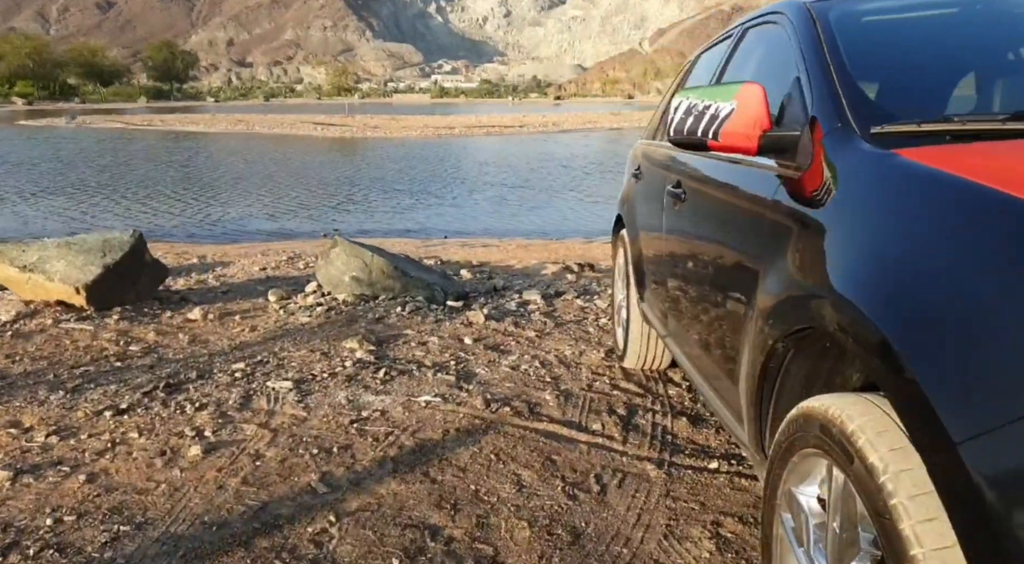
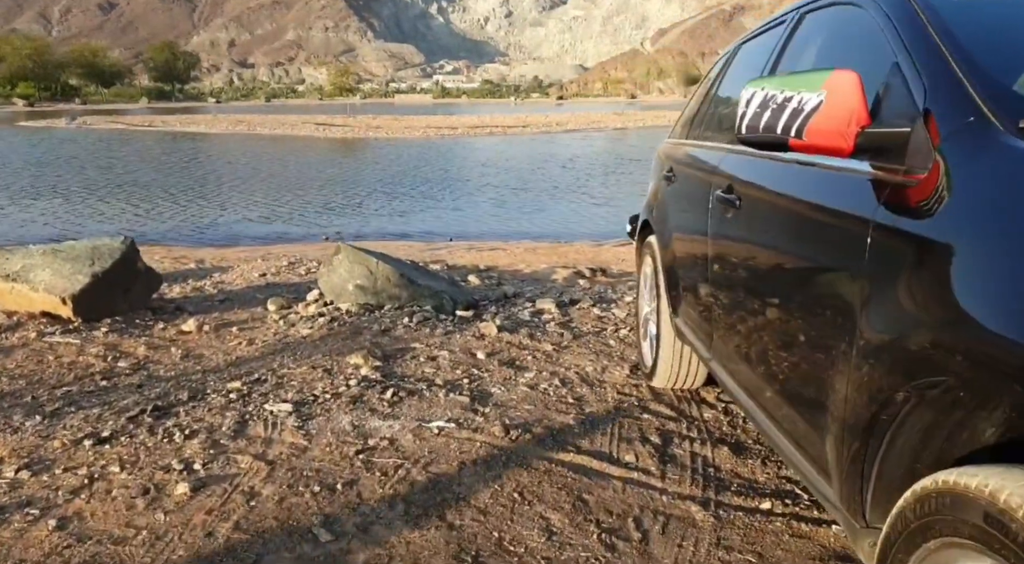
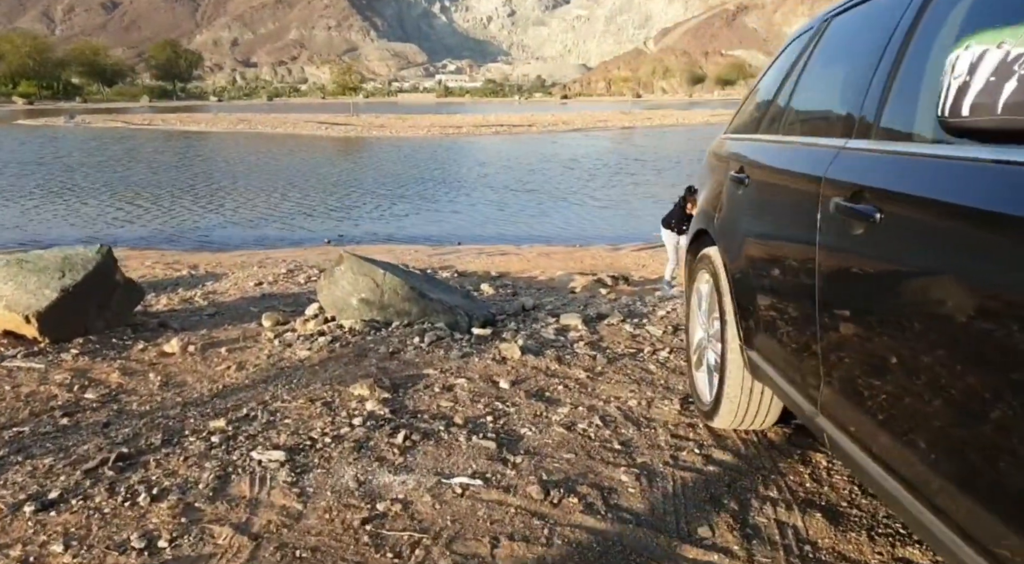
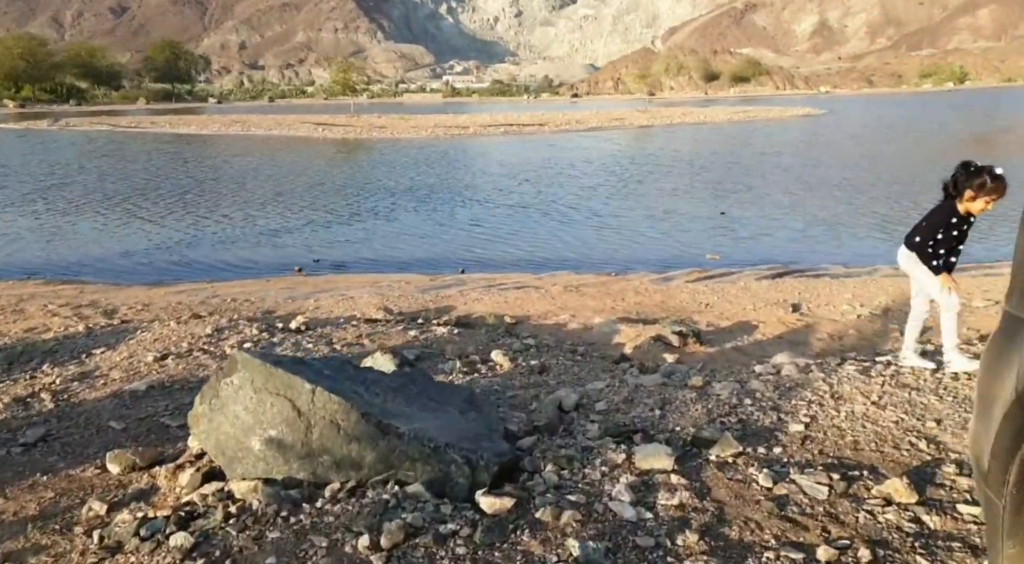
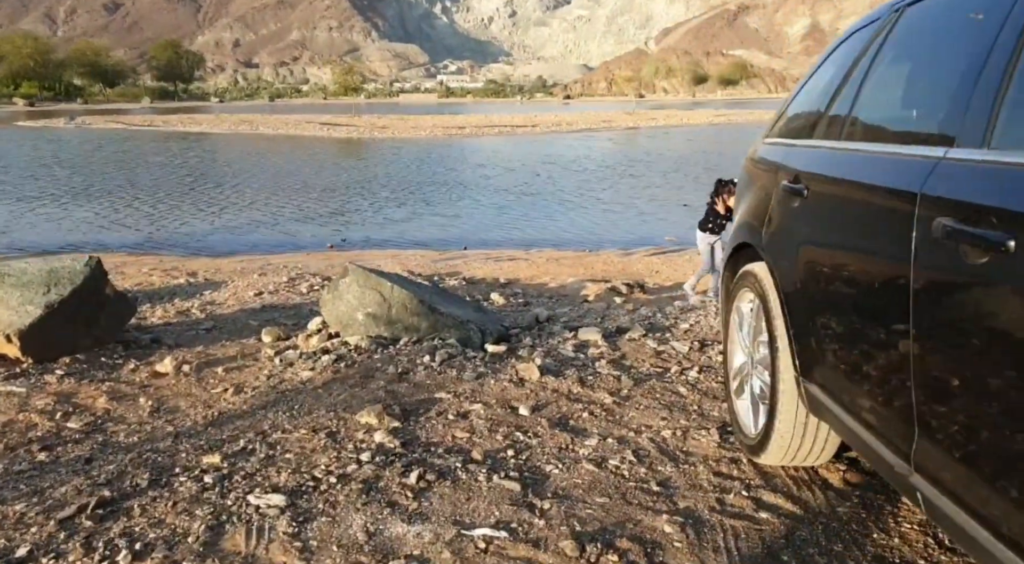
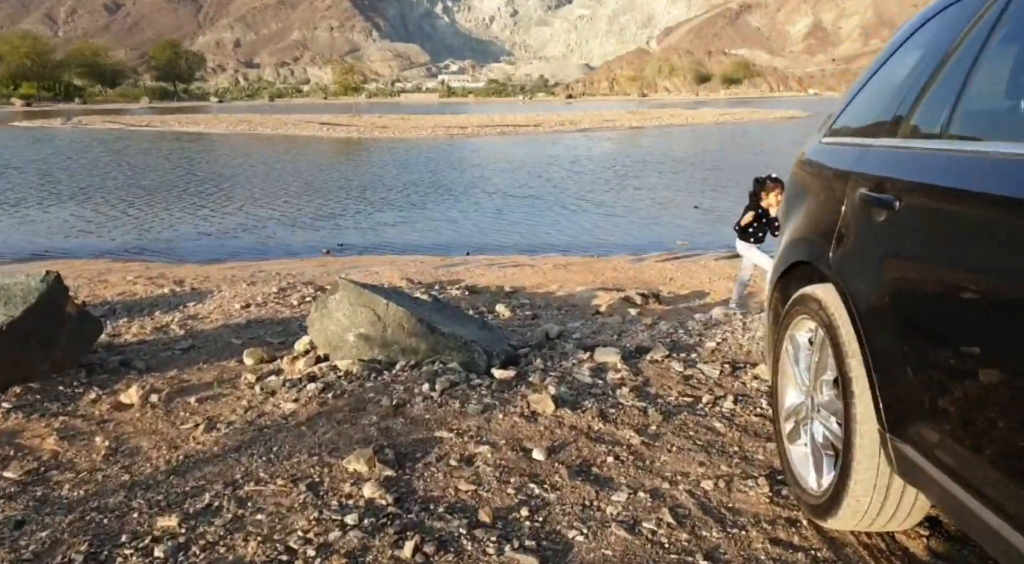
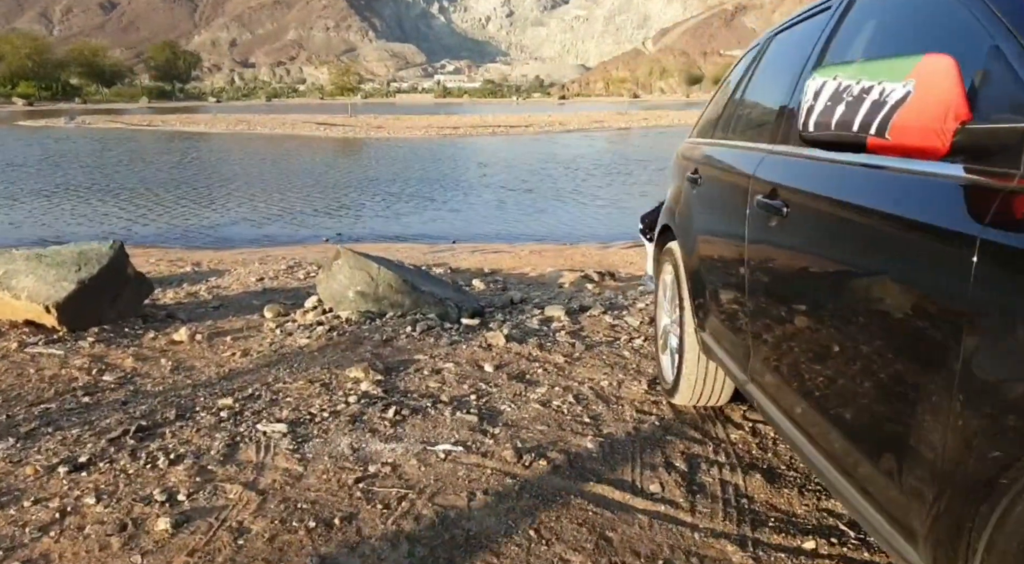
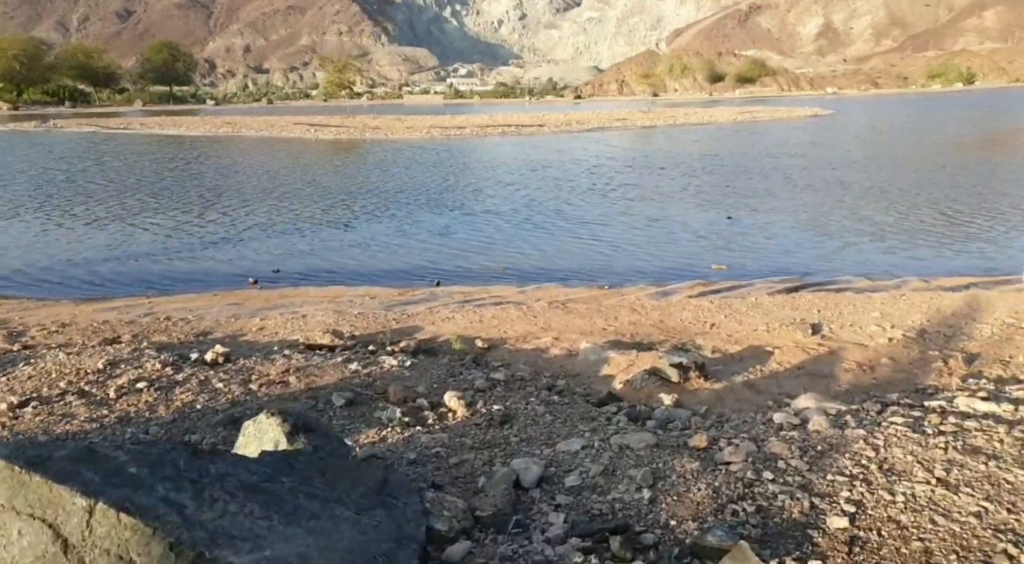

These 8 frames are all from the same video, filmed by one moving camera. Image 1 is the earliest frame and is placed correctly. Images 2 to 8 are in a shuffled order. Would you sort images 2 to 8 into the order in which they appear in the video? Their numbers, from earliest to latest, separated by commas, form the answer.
2, 7, 3, 5, 6, 4, 8
